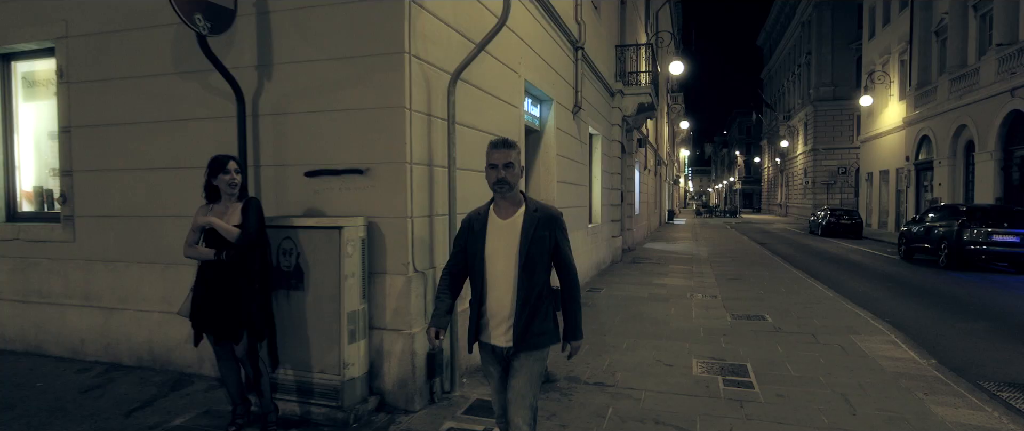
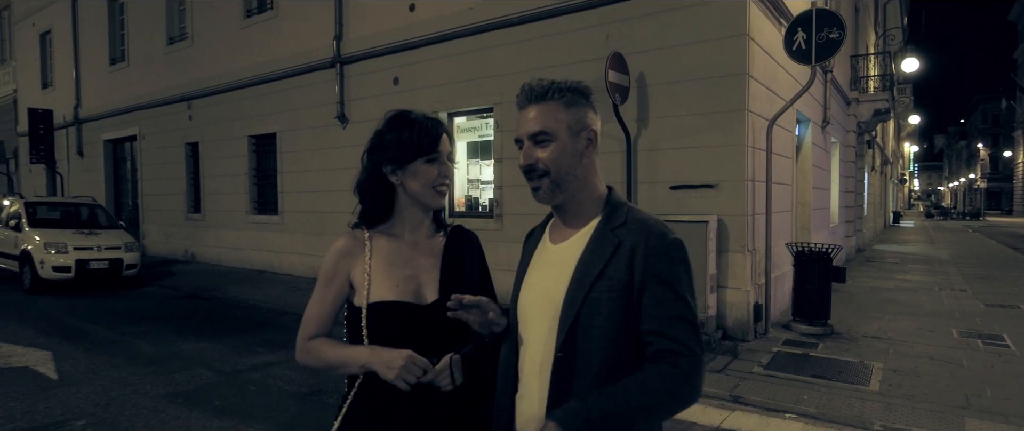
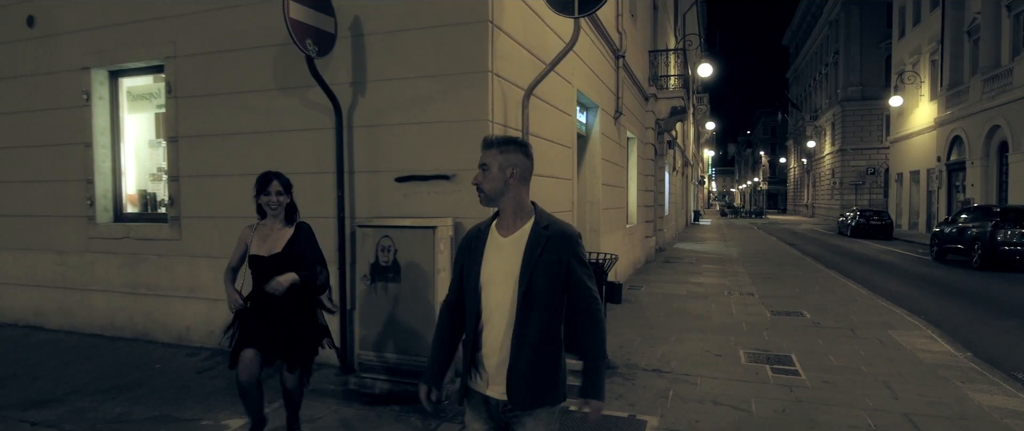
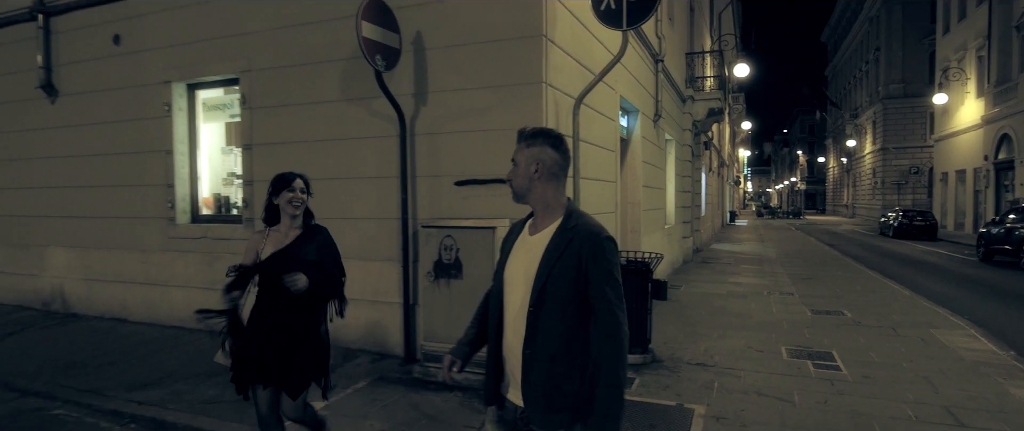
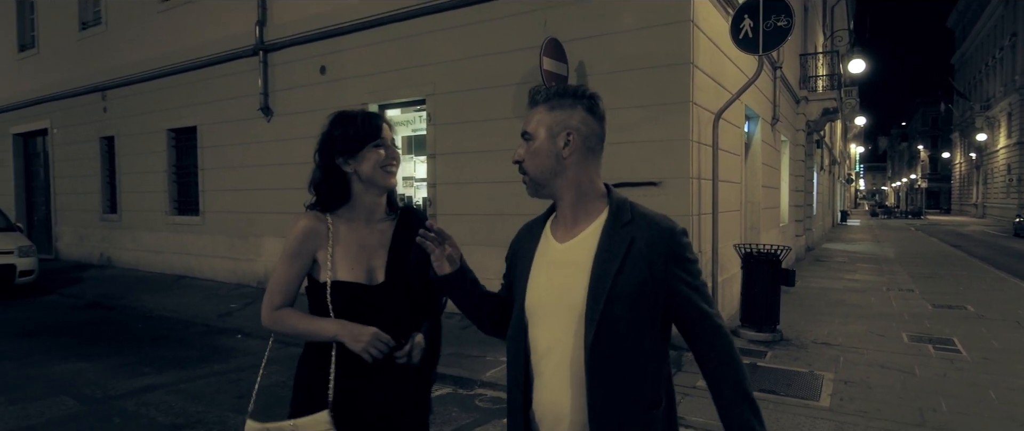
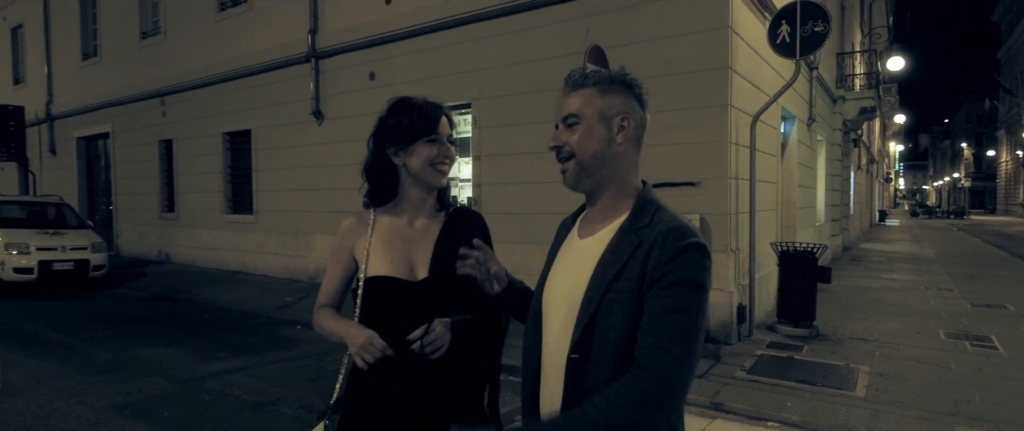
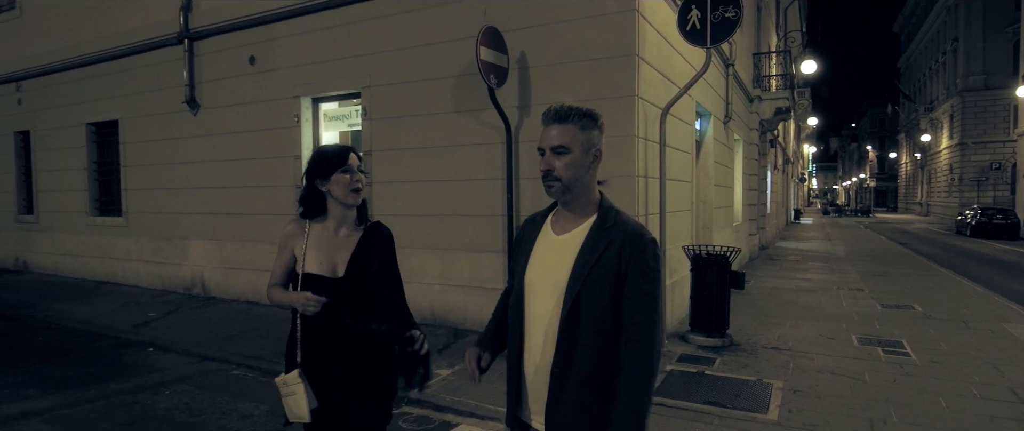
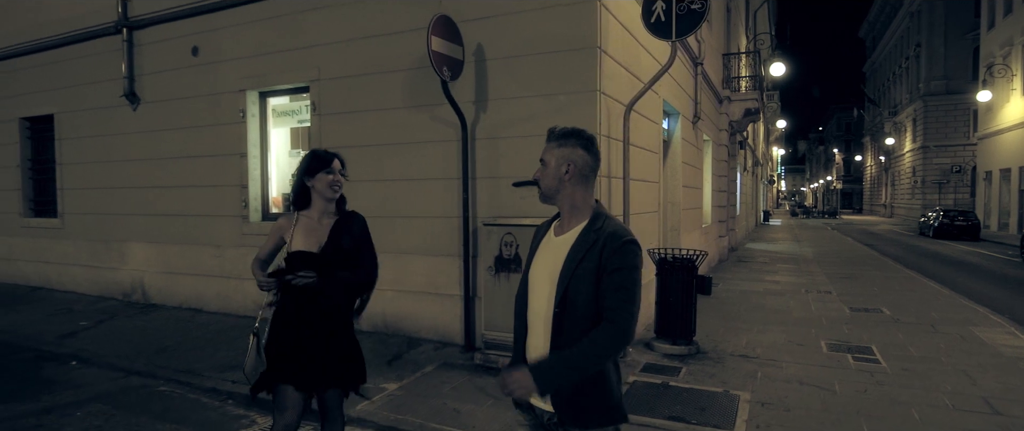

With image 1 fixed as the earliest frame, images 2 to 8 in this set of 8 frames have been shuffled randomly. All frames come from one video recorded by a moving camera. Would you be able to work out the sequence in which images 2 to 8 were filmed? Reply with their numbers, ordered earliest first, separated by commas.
3, 4, 8, 7, 5, 6, 2
